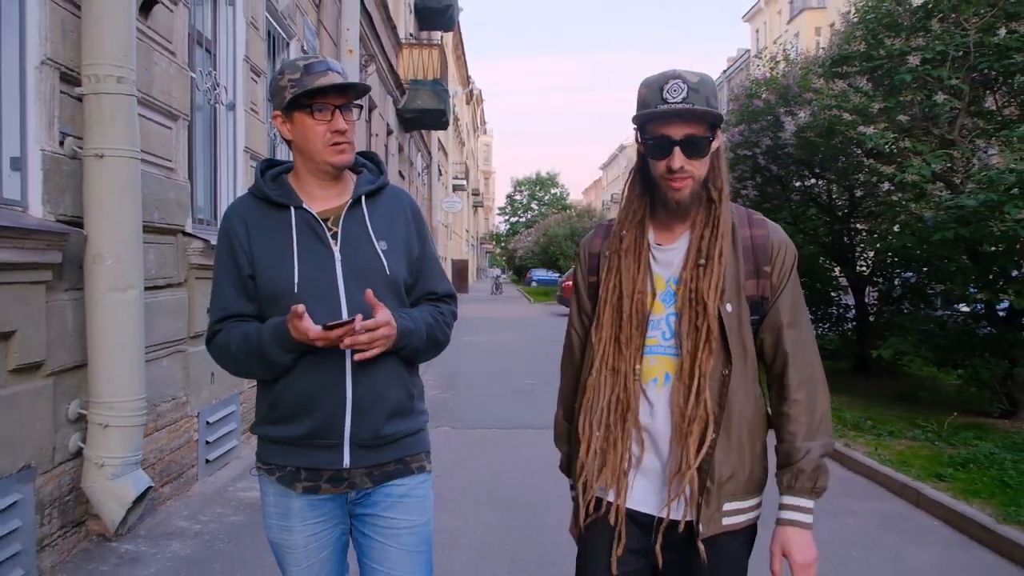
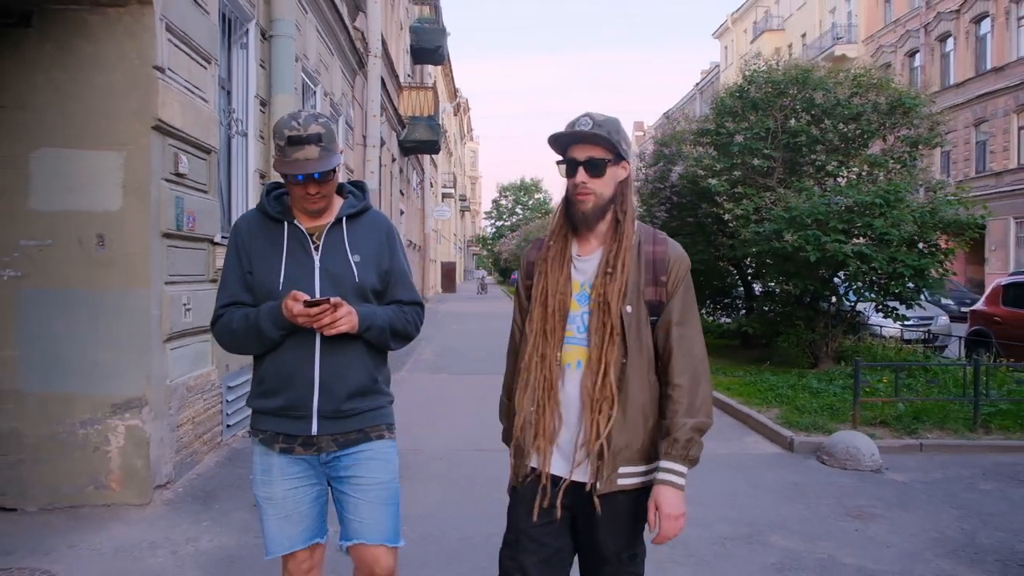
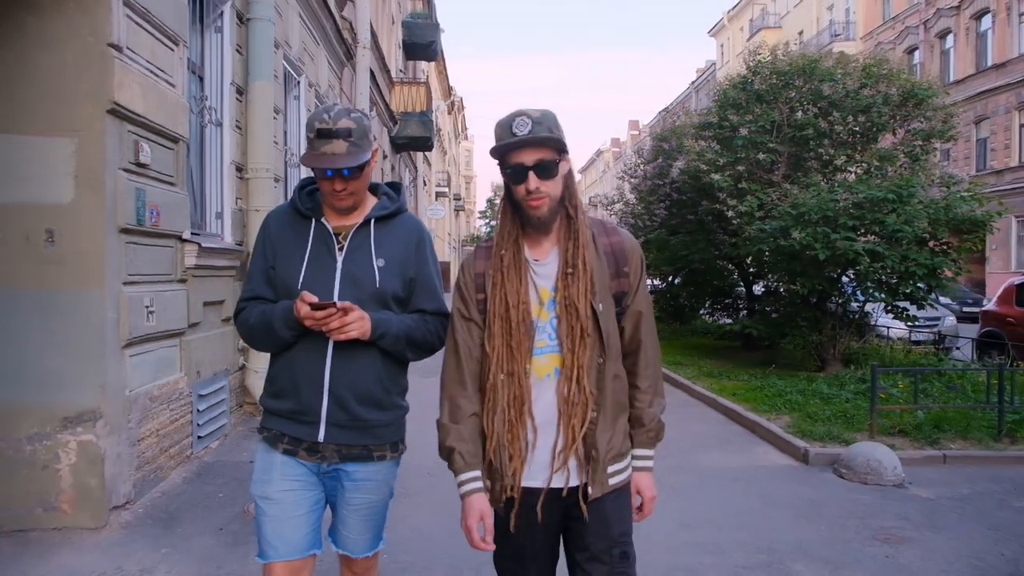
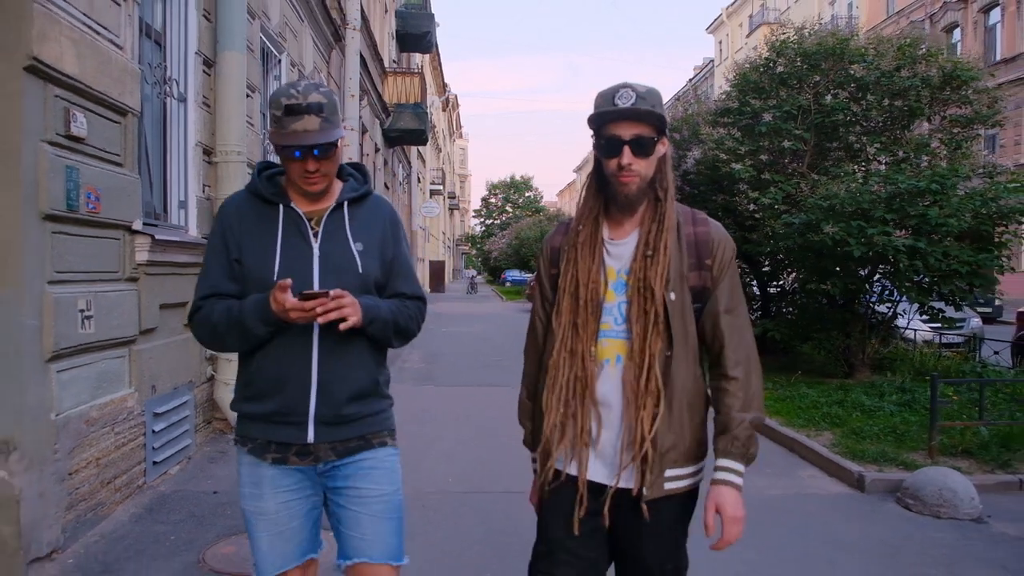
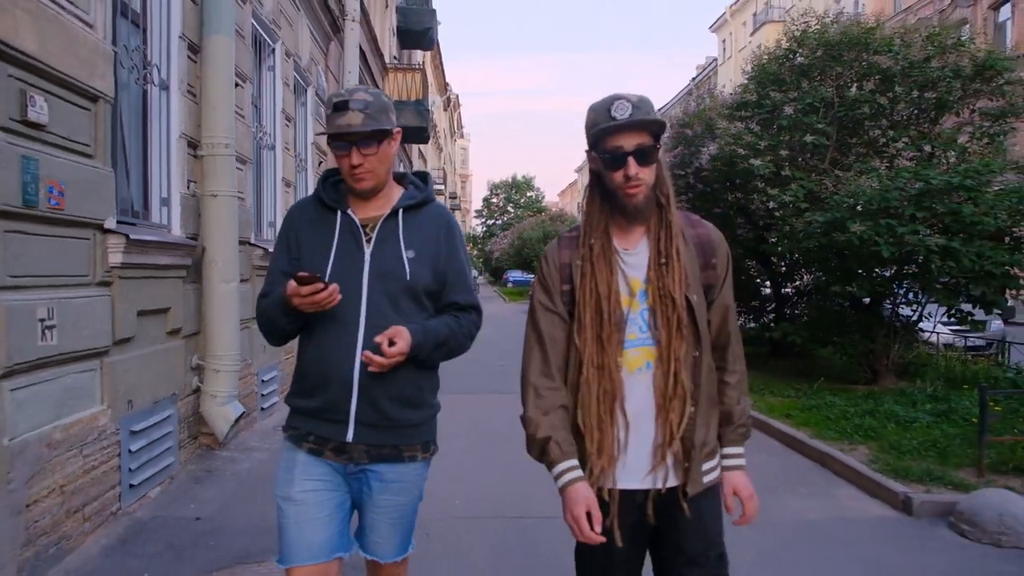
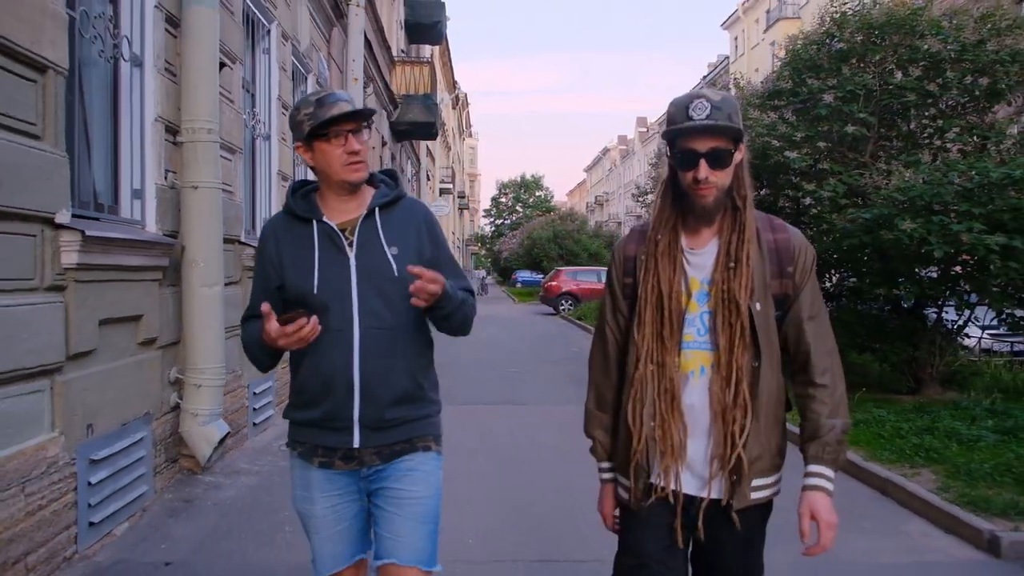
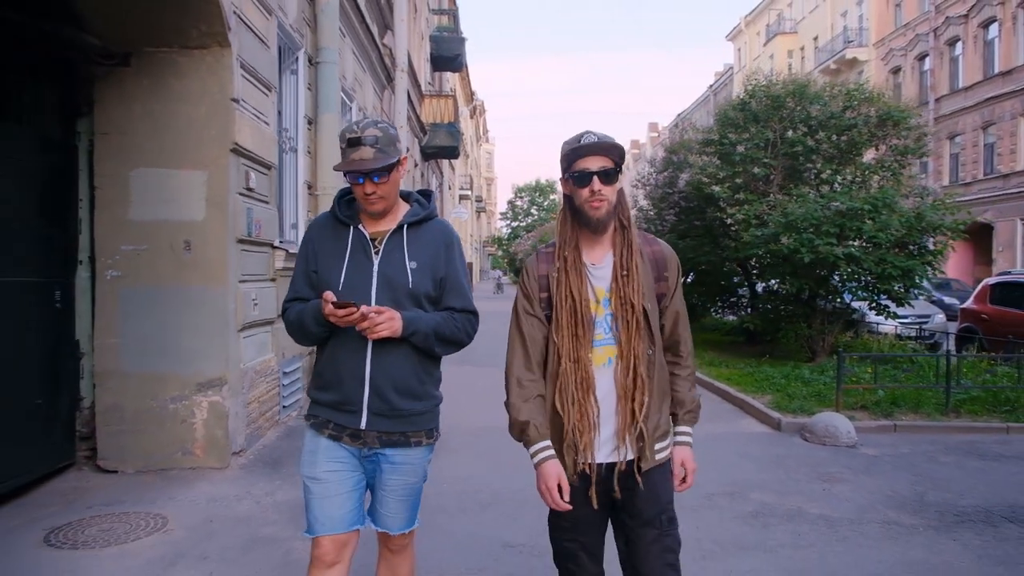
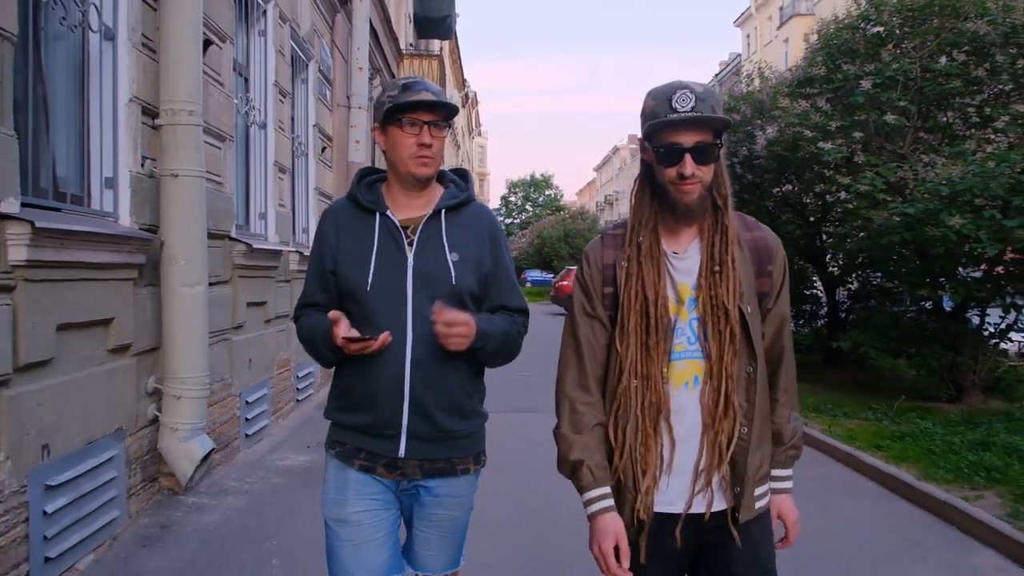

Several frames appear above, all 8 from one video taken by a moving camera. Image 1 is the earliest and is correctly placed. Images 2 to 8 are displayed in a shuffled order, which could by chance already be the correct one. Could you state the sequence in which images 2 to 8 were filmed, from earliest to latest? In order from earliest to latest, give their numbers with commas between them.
8, 6, 5, 4, 3, 2, 7
